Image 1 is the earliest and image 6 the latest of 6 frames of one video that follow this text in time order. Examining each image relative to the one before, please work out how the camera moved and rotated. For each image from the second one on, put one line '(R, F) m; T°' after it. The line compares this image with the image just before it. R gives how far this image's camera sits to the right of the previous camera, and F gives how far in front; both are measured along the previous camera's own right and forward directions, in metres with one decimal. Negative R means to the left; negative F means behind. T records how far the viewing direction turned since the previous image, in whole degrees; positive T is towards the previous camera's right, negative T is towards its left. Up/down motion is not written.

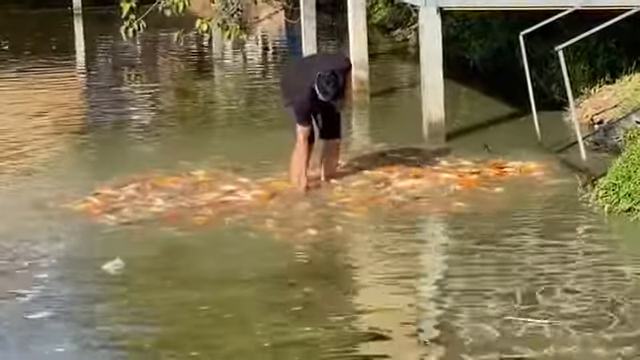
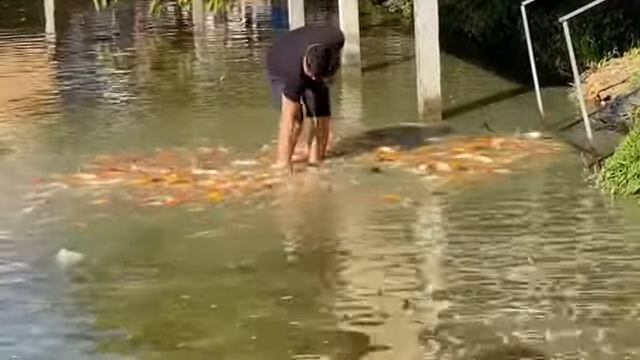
(0.0, +0.7) m; +1°
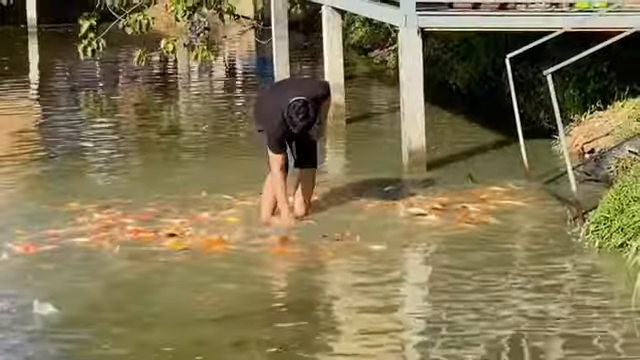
(0.0, 0.0) m; +1°
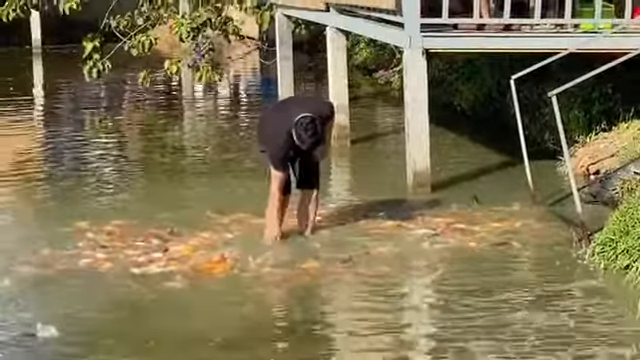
(0.0, 0.0) m; 0°
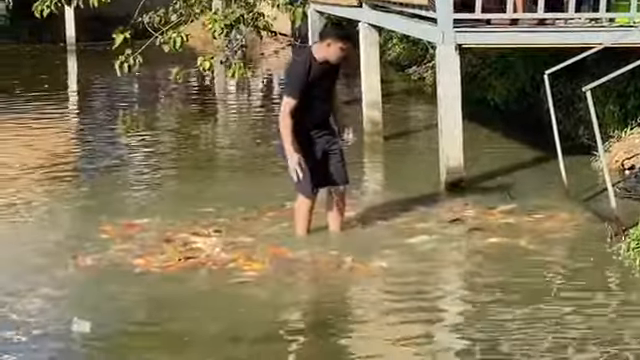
(0.0, 0.0) m; -2°
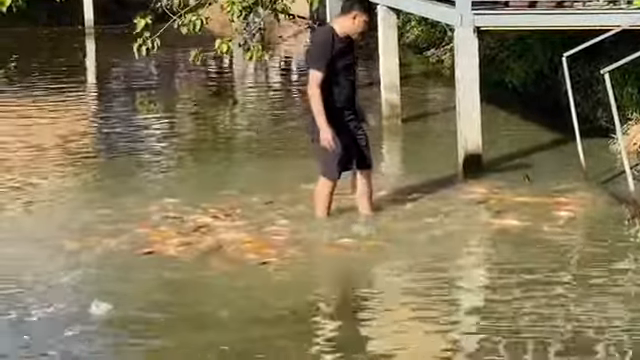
(0.0, 0.0) m; -1°
